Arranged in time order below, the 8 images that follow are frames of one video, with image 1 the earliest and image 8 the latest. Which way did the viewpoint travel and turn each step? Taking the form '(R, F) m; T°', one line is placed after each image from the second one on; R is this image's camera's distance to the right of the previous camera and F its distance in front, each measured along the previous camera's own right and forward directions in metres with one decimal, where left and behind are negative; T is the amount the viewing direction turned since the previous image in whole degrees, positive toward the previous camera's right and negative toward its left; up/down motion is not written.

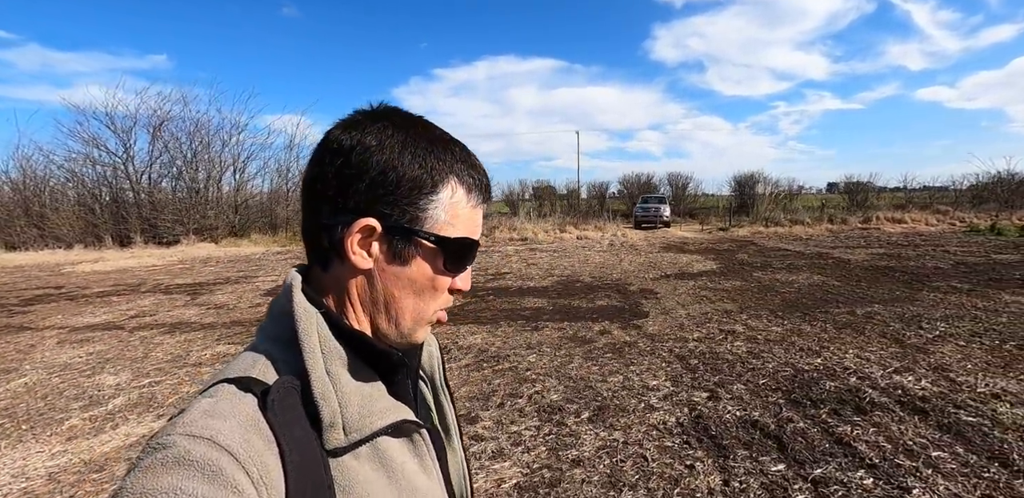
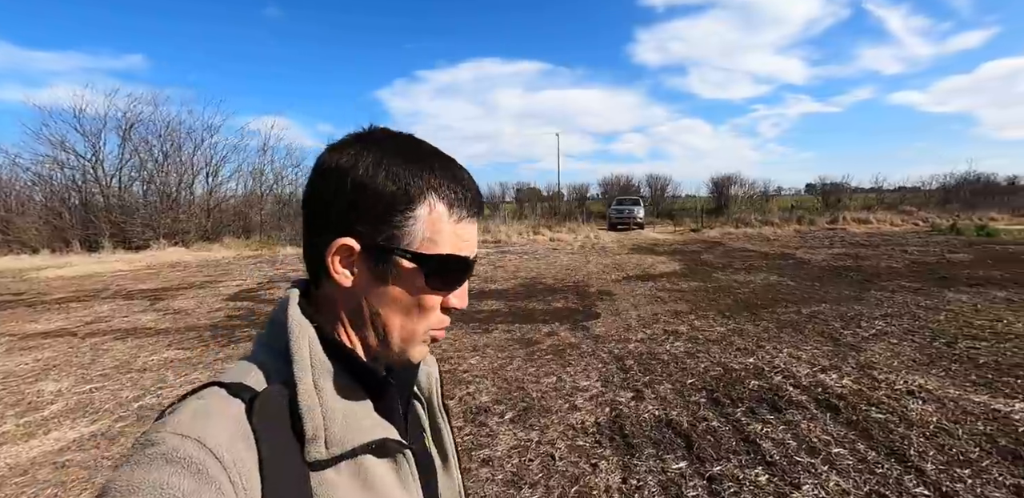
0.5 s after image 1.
(+0.5, 0.0) m; +1°
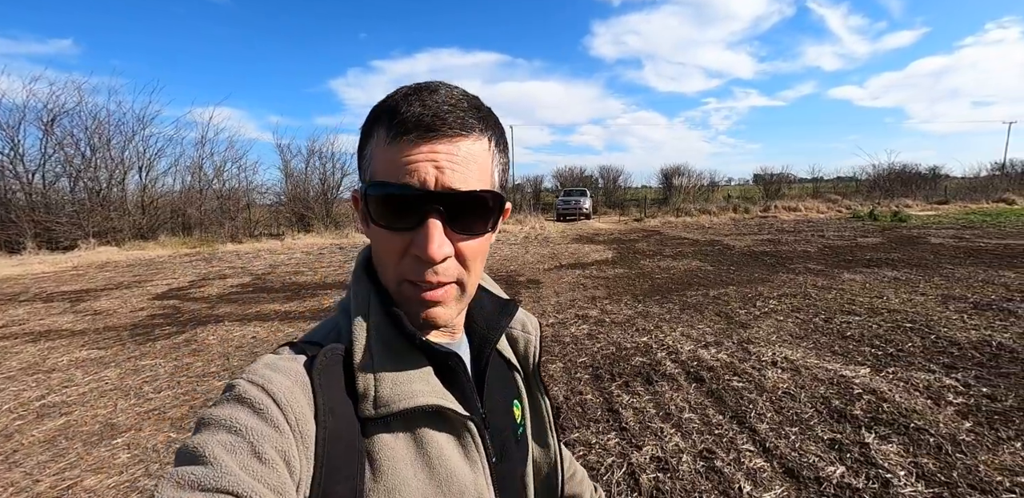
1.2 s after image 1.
(+0.6, -0.2) m; +4°
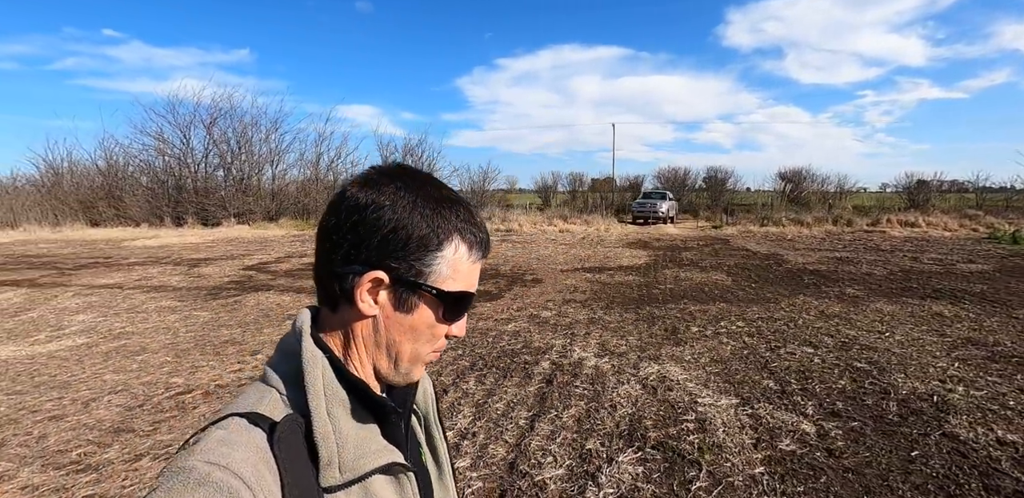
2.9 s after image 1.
(+2.1, -0.1) m; -15°
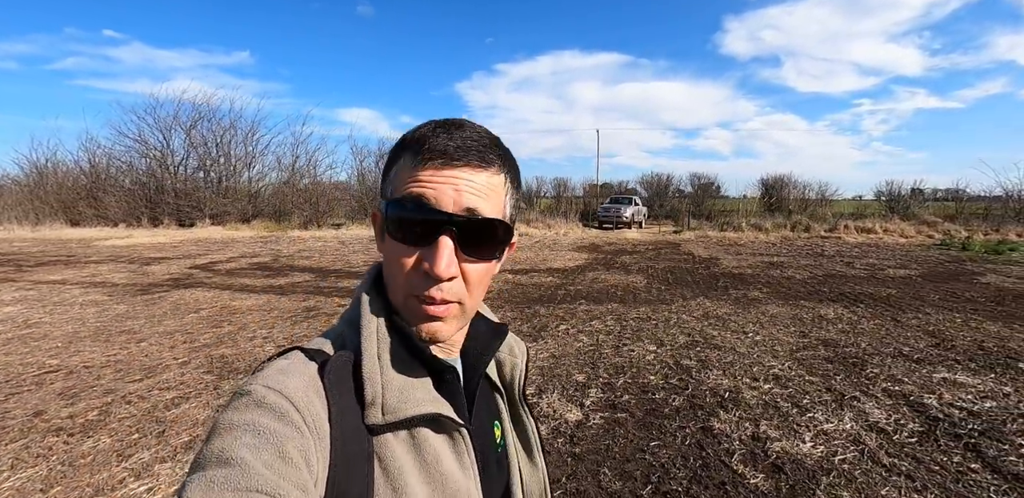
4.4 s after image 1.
(+1.7, -0.1) m; -1°
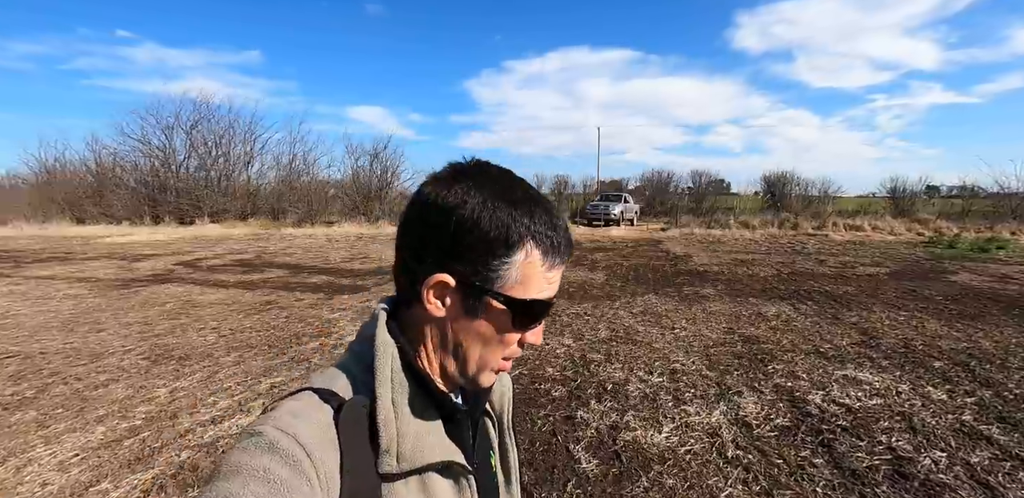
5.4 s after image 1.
(+1.0, -0.1) m; -2°
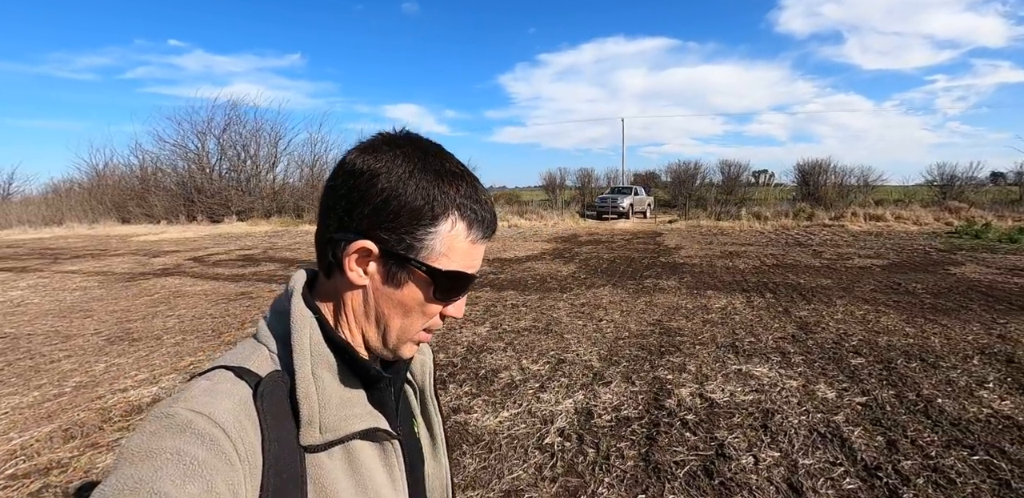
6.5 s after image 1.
(+1.4, +0.1) m; -5°
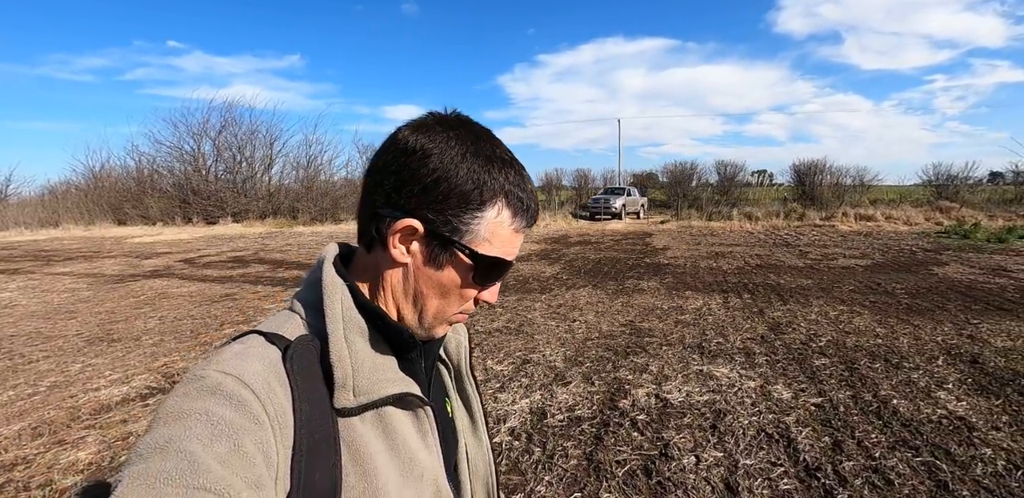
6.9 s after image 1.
(+0.3, 0.0) m; 0°
